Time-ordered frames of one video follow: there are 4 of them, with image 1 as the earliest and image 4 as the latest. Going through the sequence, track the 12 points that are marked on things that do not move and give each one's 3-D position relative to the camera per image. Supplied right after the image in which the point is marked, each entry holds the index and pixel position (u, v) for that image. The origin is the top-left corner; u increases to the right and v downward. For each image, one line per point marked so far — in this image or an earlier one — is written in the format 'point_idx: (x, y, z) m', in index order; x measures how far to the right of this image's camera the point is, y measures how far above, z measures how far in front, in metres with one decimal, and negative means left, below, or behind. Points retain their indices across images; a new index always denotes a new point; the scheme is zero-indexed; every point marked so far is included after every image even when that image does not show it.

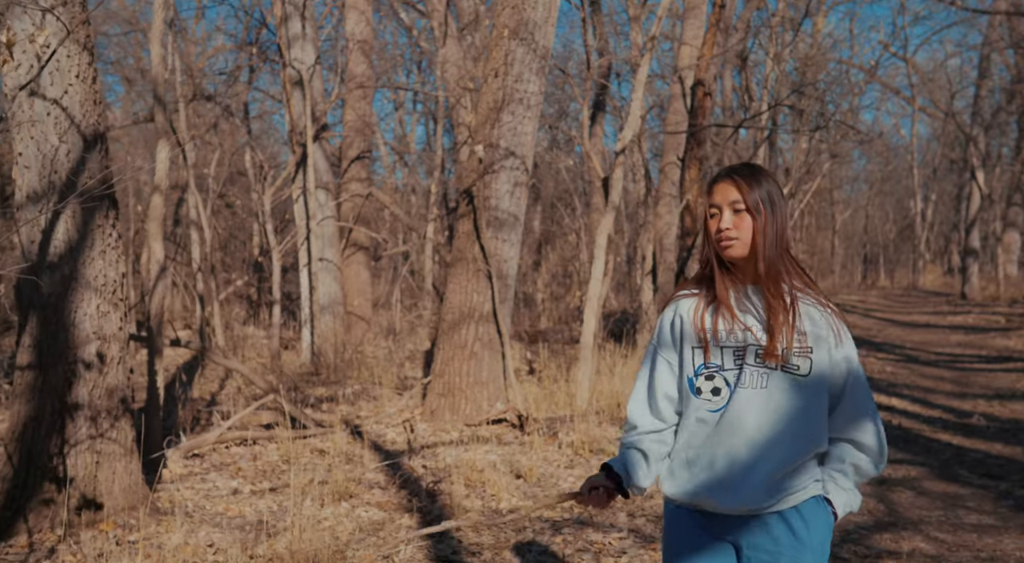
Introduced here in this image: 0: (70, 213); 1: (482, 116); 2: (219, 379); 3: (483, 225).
0: (-2.3, +0.3, +4.5) m
1: (-0.3, +1.5, +7.9) m
2: (-3.3, -1.1, +9.8) m
3: (-0.3, +0.5, +7.8) m
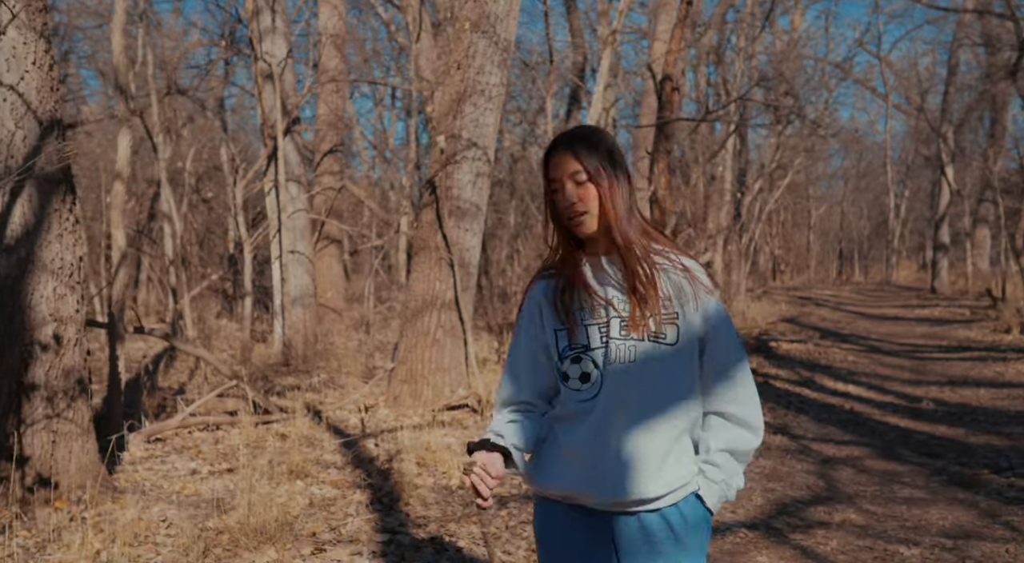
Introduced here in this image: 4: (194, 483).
0: (-2.6, +0.4, +4.6) m
1: (-0.6, +1.6, +8.0) m
2: (-3.7, -1.0, +9.9) m
3: (-0.6, +0.6, +7.9) m
4: (-1.9, -1.2, +5.3) m
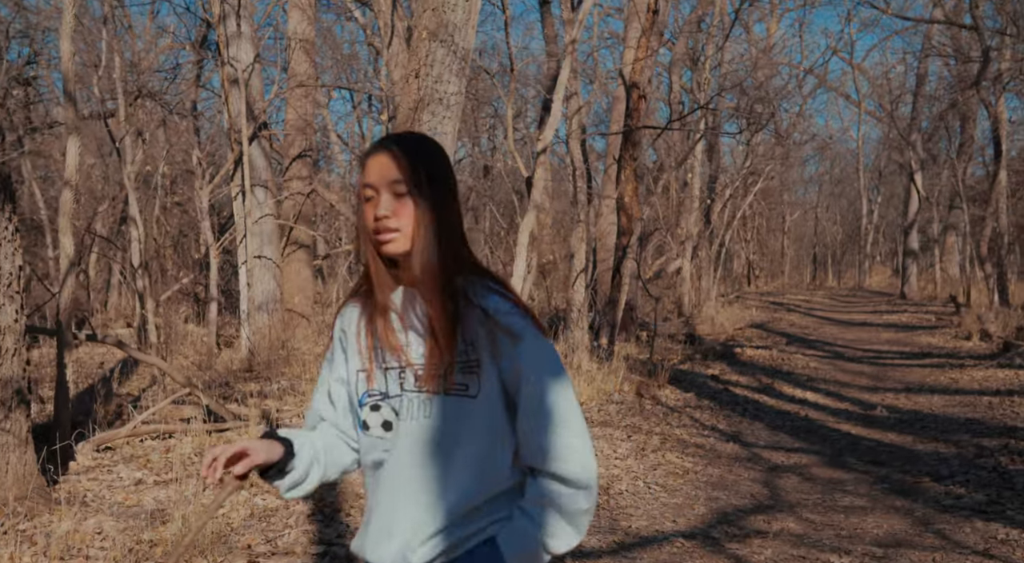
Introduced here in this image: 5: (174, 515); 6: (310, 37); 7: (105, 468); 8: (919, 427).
0: (-2.9, +0.4, +4.6) m
1: (-1.0, +1.5, +8.0) m
2: (-4.1, -1.1, +9.9) m
3: (-1.0, +0.5, +8.0) m
4: (-2.3, -1.3, +5.3) m
5: (-1.7, -1.2, +4.6) m
6: (-3.4, +4.1, +14.7) m
7: (-2.8, -1.3, +6.0) m
8: (+3.8, -1.3, +8.0) m
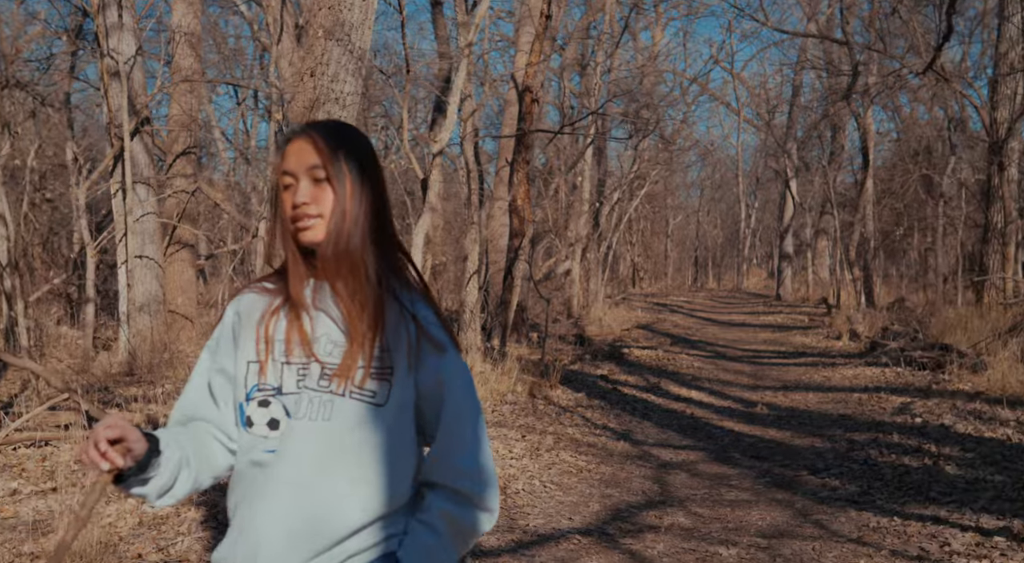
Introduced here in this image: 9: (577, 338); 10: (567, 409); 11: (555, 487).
0: (-3.4, +0.4, +4.2) m
1: (-2.0, +1.5, +7.9) m
2: (-5.3, -1.1, +9.3) m
3: (-1.9, +0.5, +7.8) m
4: (-2.9, -1.3, +5.0) m
5: (-2.2, -1.2, +4.3) m
6: (-5.2, +4.1, +14.2) m
7: (-3.5, -1.3, +5.7) m
8: (+2.8, -1.4, +8.5) m
9: (+1.1, -1.0, +15.5) m
10: (+0.6, -1.3, +9.0) m
11: (+0.3, -1.4, +5.9) m
